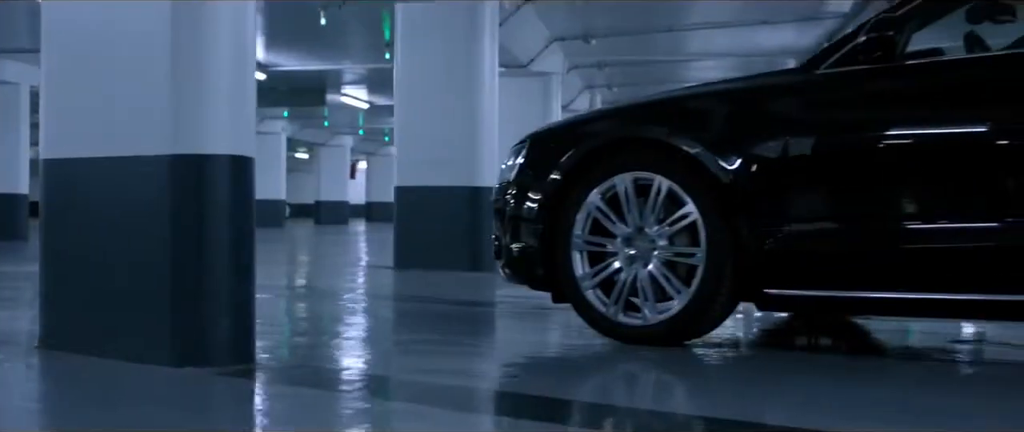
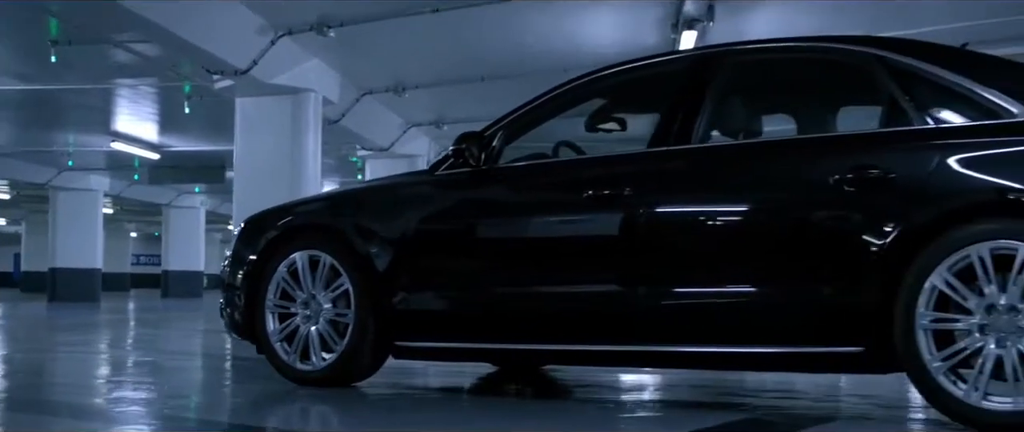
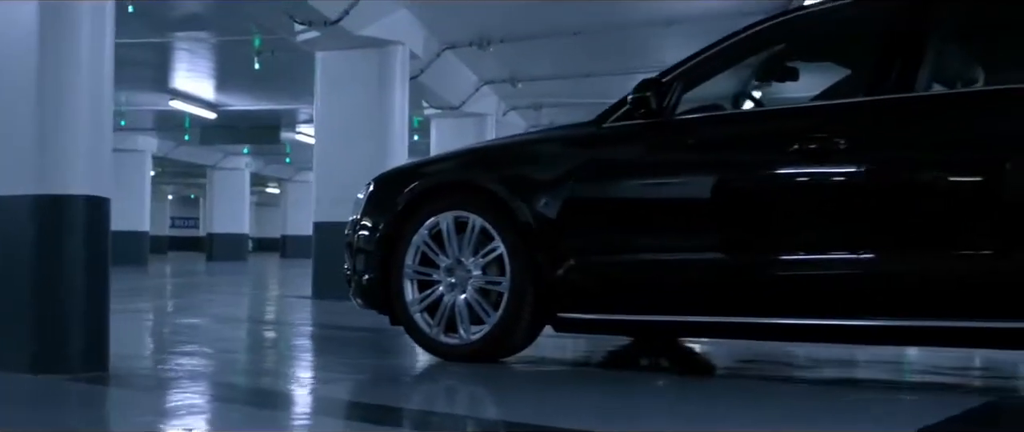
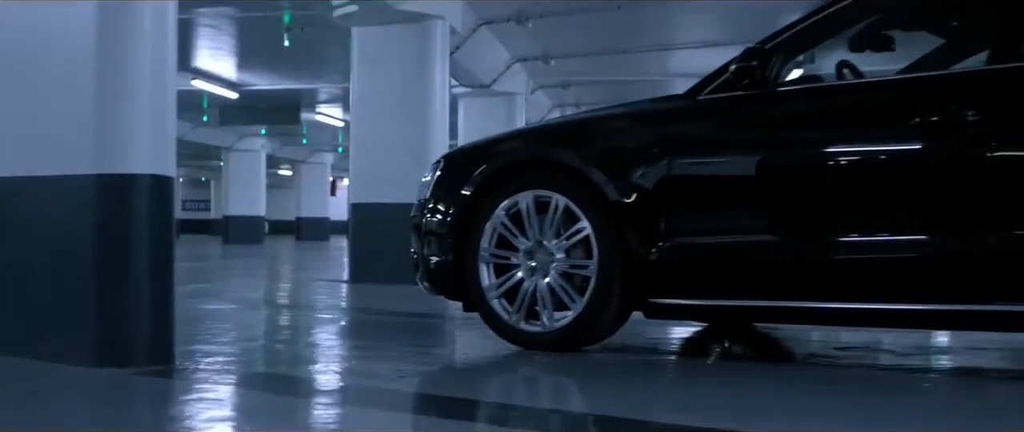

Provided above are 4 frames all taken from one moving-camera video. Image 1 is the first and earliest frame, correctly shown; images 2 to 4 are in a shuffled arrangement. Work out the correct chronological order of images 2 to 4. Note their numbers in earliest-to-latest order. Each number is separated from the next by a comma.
4, 3, 2
